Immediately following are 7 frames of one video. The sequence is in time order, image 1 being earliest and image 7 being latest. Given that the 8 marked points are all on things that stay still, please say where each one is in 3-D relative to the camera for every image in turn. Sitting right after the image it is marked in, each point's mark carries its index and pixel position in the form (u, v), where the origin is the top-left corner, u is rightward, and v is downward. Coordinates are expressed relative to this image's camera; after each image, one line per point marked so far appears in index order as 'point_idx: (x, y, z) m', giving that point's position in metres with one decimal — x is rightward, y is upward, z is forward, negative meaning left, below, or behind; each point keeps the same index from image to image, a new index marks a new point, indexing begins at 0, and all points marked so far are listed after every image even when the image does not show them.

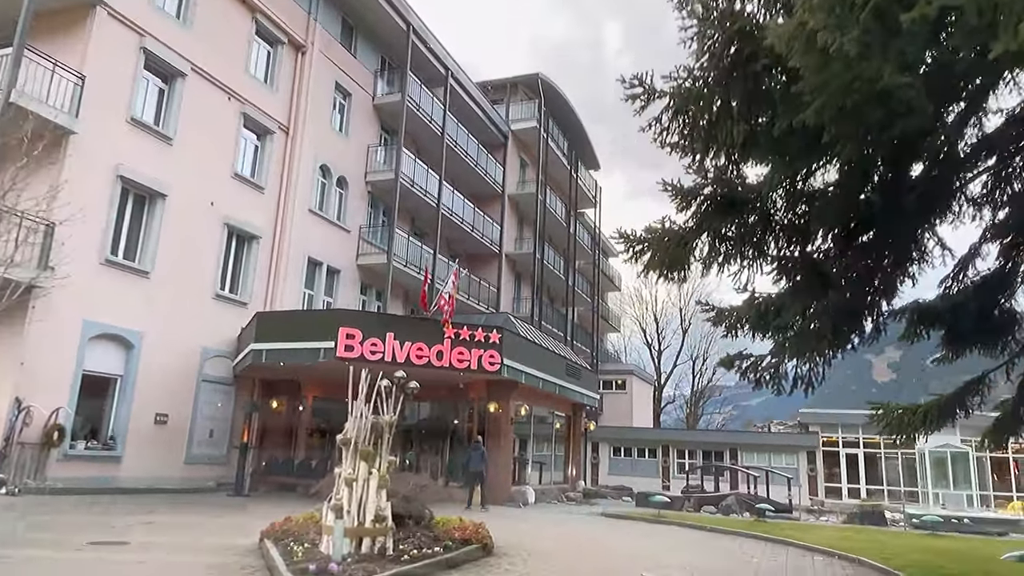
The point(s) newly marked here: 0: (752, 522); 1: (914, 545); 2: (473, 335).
0: (+5.7, -5.6, +17.0) m
1: (+7.2, -4.6, +12.7) m
2: (-0.9, -1.1, +15.9) m
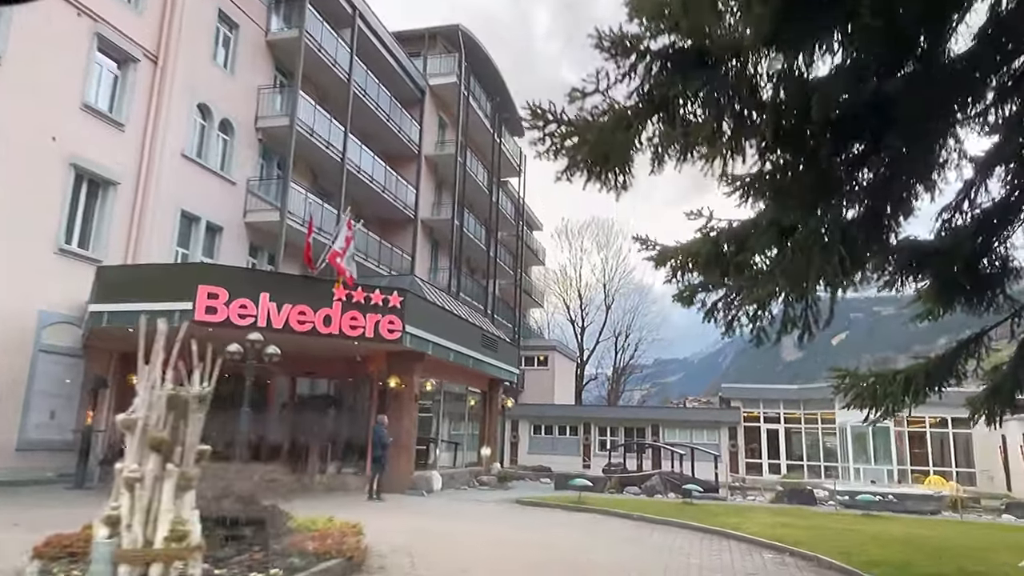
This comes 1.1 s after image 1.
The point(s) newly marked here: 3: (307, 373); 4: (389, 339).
0: (+3.6, -4.7, +15.4) m
1: (+5.6, -3.9, +11.2) m
2: (-2.7, -0.2, +13.5) m
3: (-5.0, -2.1, +17.2) m
4: (-2.4, -1.0, +13.5) m
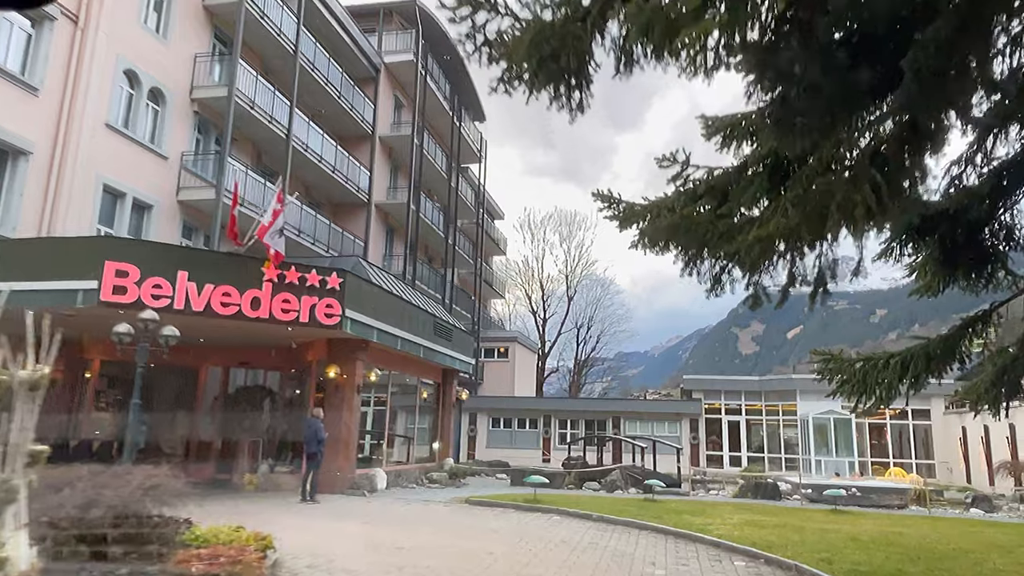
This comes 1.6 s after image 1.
0: (+2.6, -4.4, +14.5) m
1: (+4.8, -3.6, +10.4) m
2: (-3.6, +0.2, +12.2) m
3: (-6.1, -1.7, +15.8) m
4: (-3.2, -0.6, +12.3) m
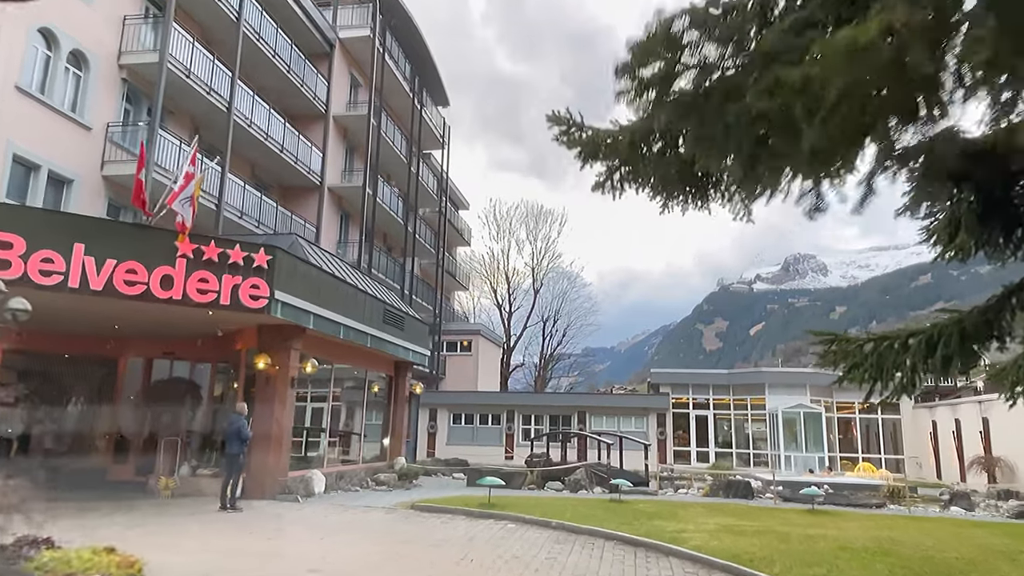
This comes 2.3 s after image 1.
0: (+1.7, -4.1, +13.3) m
1: (+4.1, -3.3, +9.3) m
2: (-4.3, +0.5, +10.7) m
3: (-7.0, -1.3, +14.2) m
4: (-4.0, -0.3, +10.8) m
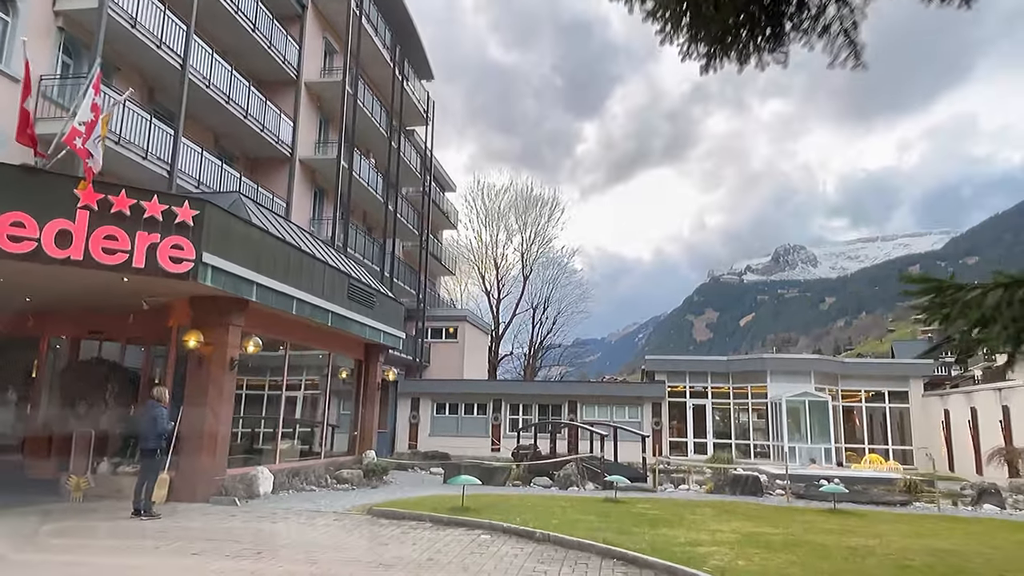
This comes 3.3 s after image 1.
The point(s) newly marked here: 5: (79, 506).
0: (+1.4, -3.6, +11.6) m
1: (+3.9, -2.8, +7.6) m
2: (-4.6, +1.0, +8.8) m
3: (-7.3, -0.8, +12.3) m
4: (-4.3, +0.2, +8.9) m
5: (-5.7, -2.9, +9.4) m
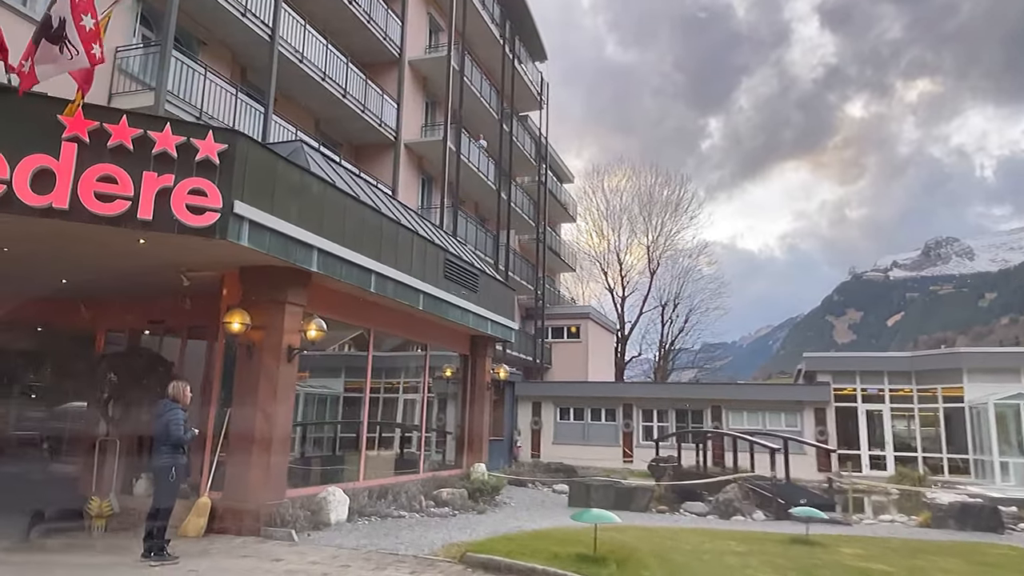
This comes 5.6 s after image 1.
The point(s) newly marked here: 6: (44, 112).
0: (+3.2, -3.0, +8.2) m
1: (+4.9, -2.2, +3.9) m
2: (-3.4, +1.4, +6.6) m
3: (-5.3, -0.5, +10.5) m
4: (-3.0, +0.6, +6.6) m
5: (-4.2, -2.5, +7.3) m
6: (-4.1, +1.5, +6.3) m
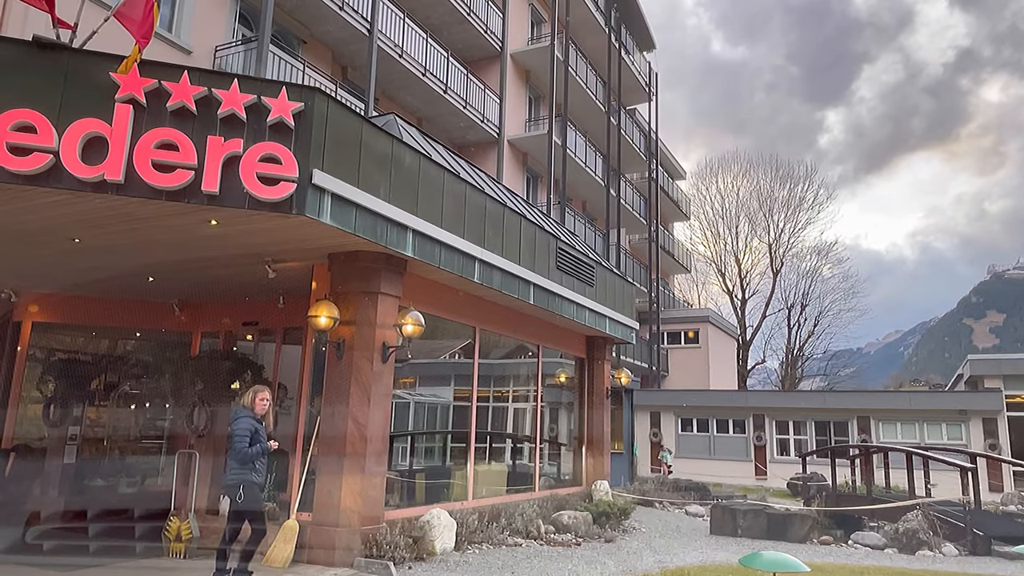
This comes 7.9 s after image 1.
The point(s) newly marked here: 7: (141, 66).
0: (+4.5, -2.8, +6.2) m
1: (+5.5, -1.9, +1.7) m
2: (-2.3, +1.5, +5.7) m
3: (-3.7, -0.5, +9.8) m
4: (-1.9, +0.7, +5.6) m
5: (-3.0, -2.5, +6.4) m
6: (-3.1, +1.6, +5.4) m
7: (-2.8, +1.7, +5.5) m
